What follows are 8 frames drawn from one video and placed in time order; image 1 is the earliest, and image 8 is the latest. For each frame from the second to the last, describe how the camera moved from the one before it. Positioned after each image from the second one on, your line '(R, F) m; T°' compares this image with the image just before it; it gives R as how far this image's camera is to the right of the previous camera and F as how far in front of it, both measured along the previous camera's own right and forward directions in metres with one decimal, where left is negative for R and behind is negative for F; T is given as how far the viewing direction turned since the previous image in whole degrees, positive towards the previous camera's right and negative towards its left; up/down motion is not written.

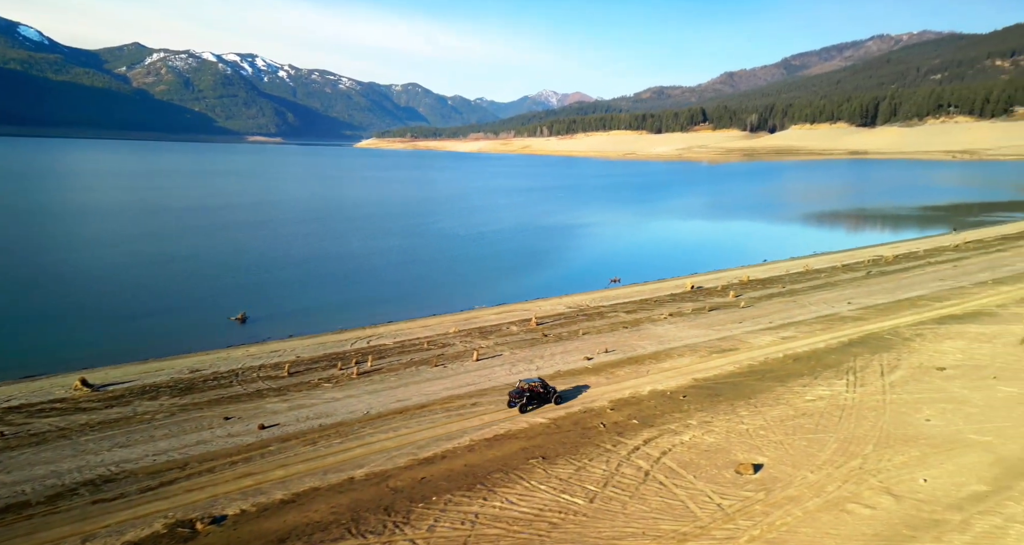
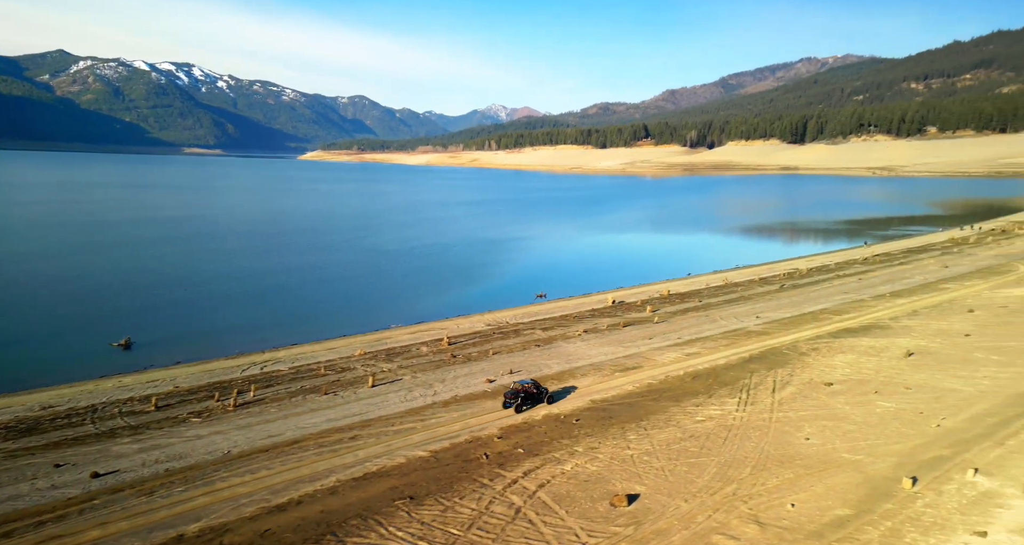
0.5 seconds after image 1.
(+0.5, +0.1) m; +6°
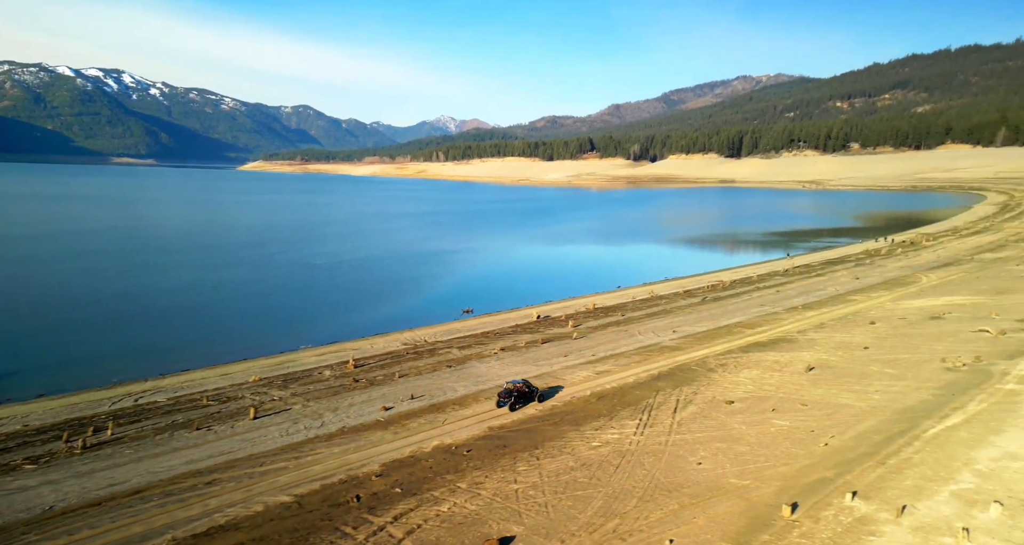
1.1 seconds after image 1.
(+0.5, +0.2) m; +5°
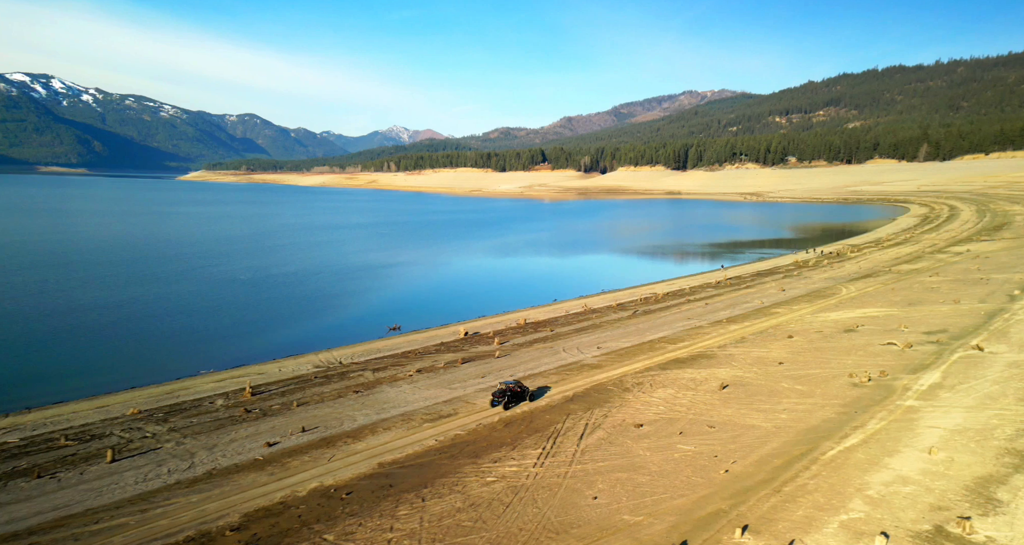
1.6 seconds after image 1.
(+0.5, +0.3) m; +5°
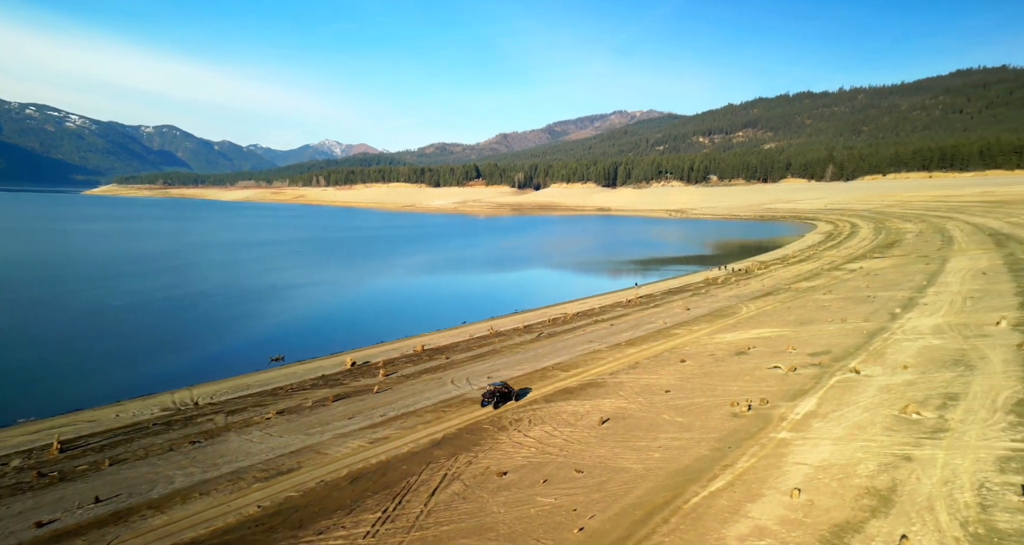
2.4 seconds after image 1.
(+0.8, +0.6) m; +7°
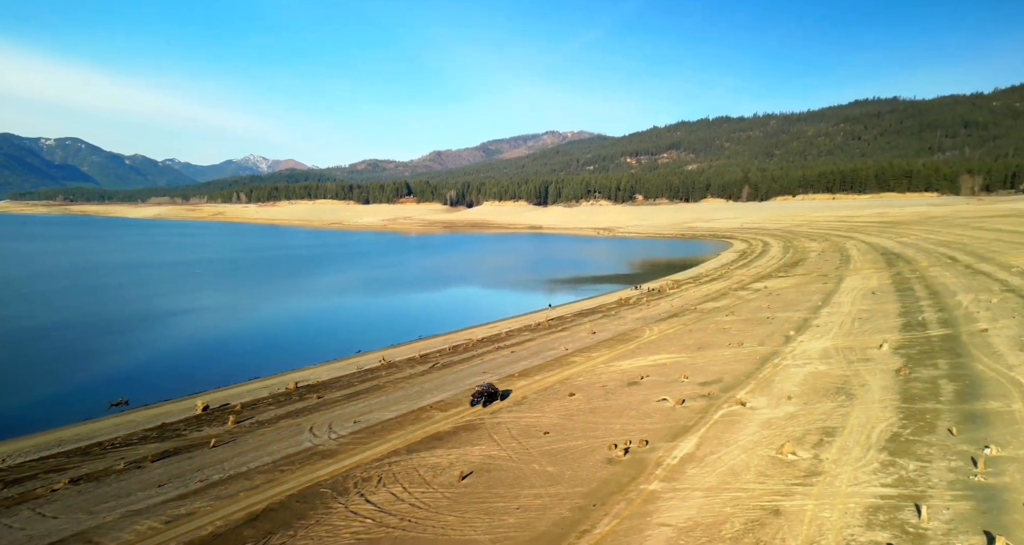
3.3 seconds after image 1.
(+1.0, +0.8) m; +7°
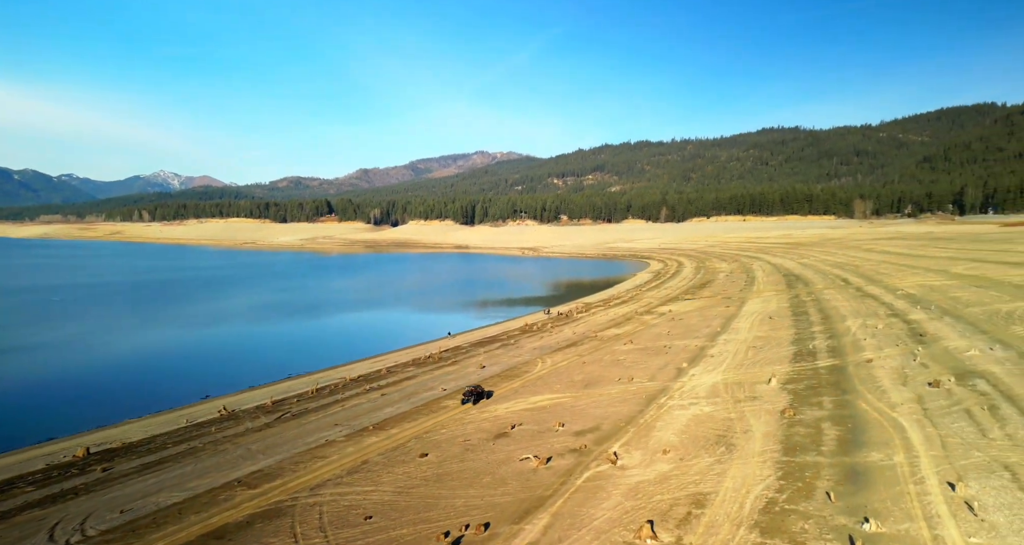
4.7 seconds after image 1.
(+1.4, +1.6) m; +7°
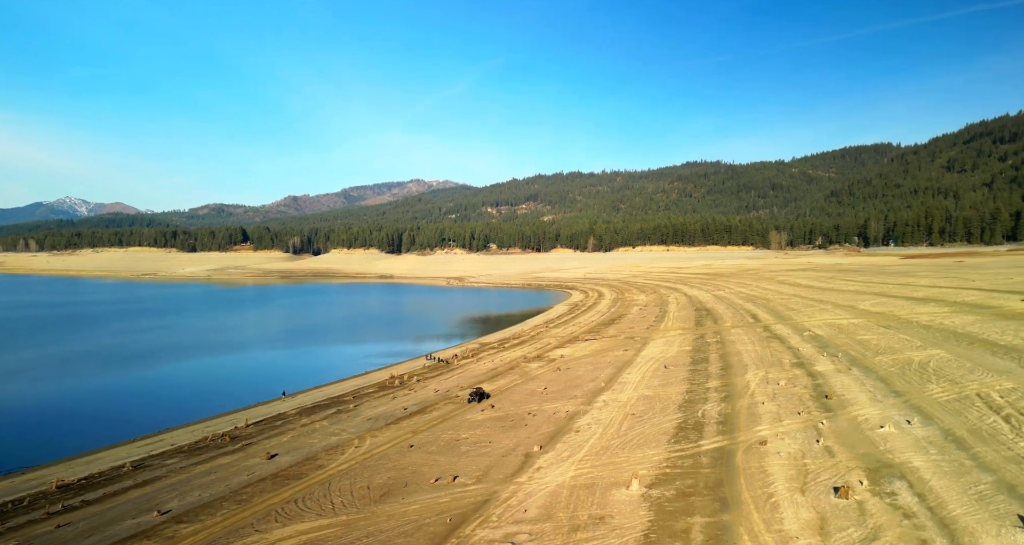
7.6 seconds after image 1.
(+3.1, +4.3) m; +6°
